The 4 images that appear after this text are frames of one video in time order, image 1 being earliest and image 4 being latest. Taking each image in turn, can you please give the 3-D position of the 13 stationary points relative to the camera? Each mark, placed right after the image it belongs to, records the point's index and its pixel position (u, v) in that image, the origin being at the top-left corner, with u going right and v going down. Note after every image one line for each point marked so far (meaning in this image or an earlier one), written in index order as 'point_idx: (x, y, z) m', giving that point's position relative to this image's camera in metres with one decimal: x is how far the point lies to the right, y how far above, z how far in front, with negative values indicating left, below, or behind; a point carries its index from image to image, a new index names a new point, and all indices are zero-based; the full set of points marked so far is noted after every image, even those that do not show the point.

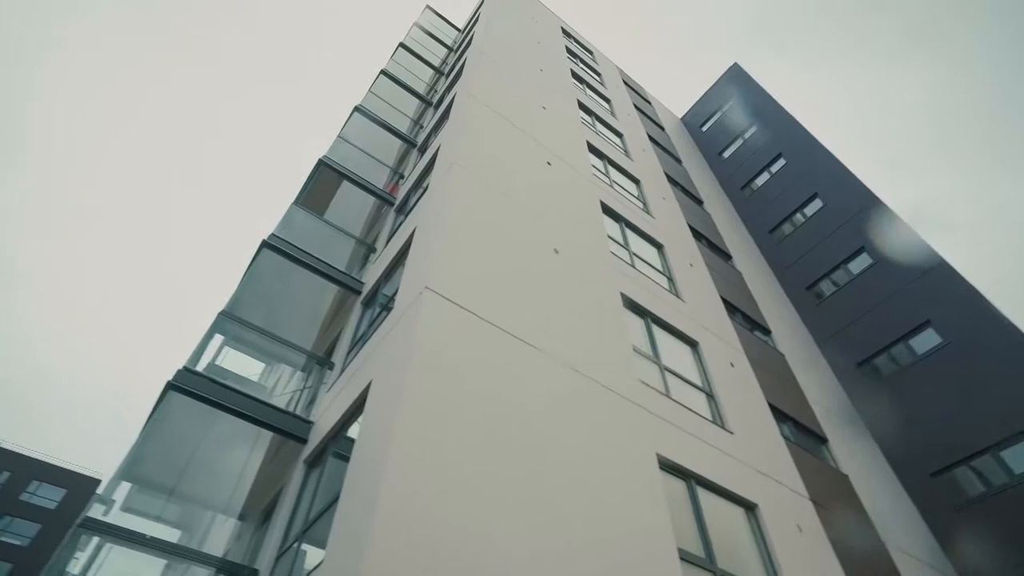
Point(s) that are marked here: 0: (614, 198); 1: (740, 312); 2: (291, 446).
0: (+2.1, +1.8, +11.4) m
1: (+5.4, -0.6, +13.0) m
2: (-2.7, -1.9, +6.8) m
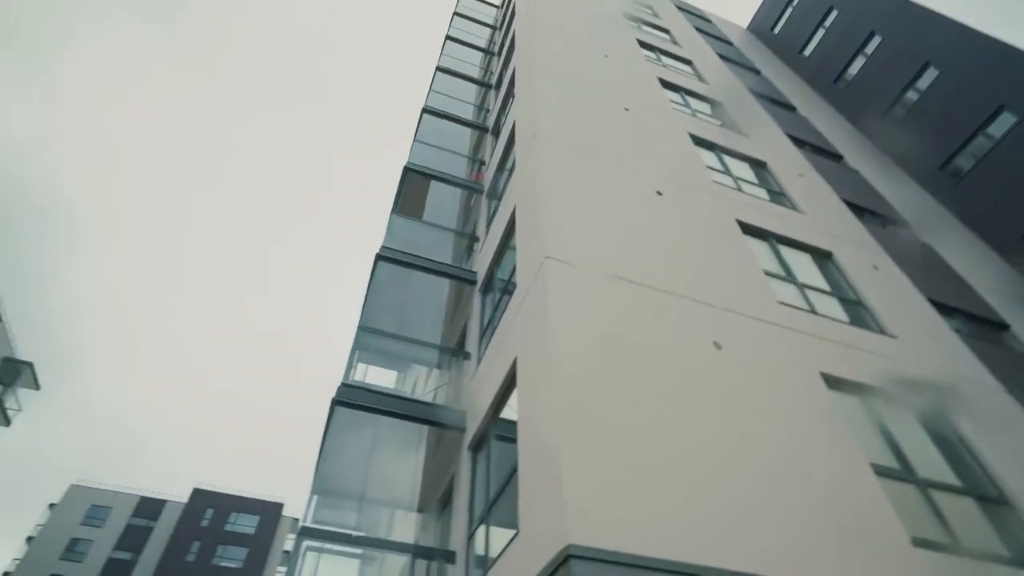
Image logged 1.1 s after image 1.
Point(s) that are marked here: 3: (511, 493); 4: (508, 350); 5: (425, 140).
0: (+3.7, +3.1, +10.8) m
1: (+7.6, +1.6, +11.9) m
2: (-0.8, -1.9, +7.2) m
3: (0.0, -1.9, +5.1) m
4: (0.0, -0.6, +6.0) m
5: (-1.9, +3.3, +12.4) m
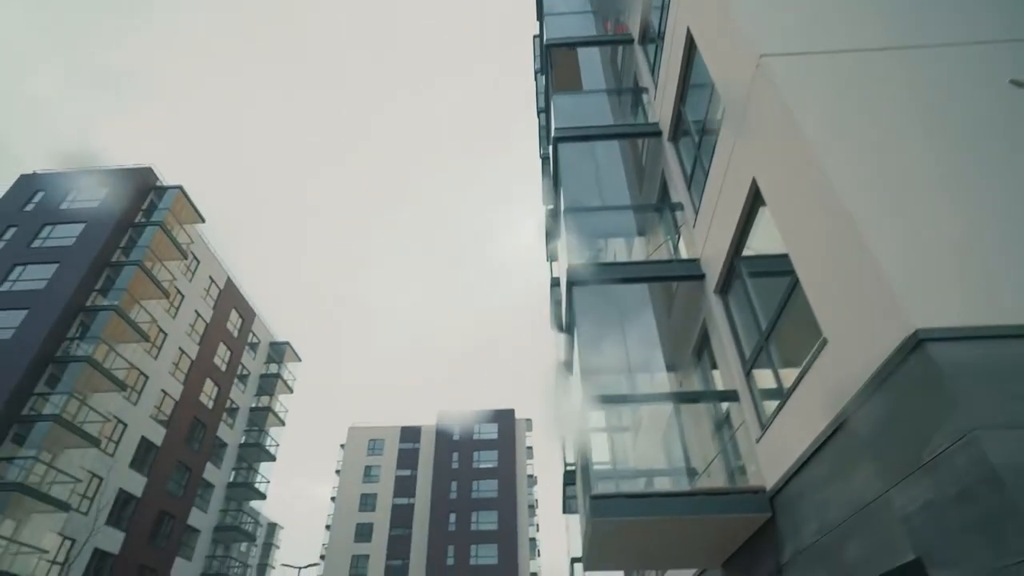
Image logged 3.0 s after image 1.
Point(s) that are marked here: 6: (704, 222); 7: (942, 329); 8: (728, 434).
0: (+5.6, +6.6, +8.4) m
1: (+10.0, +6.5, +8.4) m
2: (+2.2, 0.0, +7.0) m
3: (+2.4, -0.2, +4.8) m
4: (+2.2, +1.1, +5.5) m
5: (+0.8, +5.7, +11.5) m
6: (+2.3, +0.8, +6.8) m
7: (+2.3, -0.2, +3.0) m
8: (+2.3, -1.6, +6.0) m
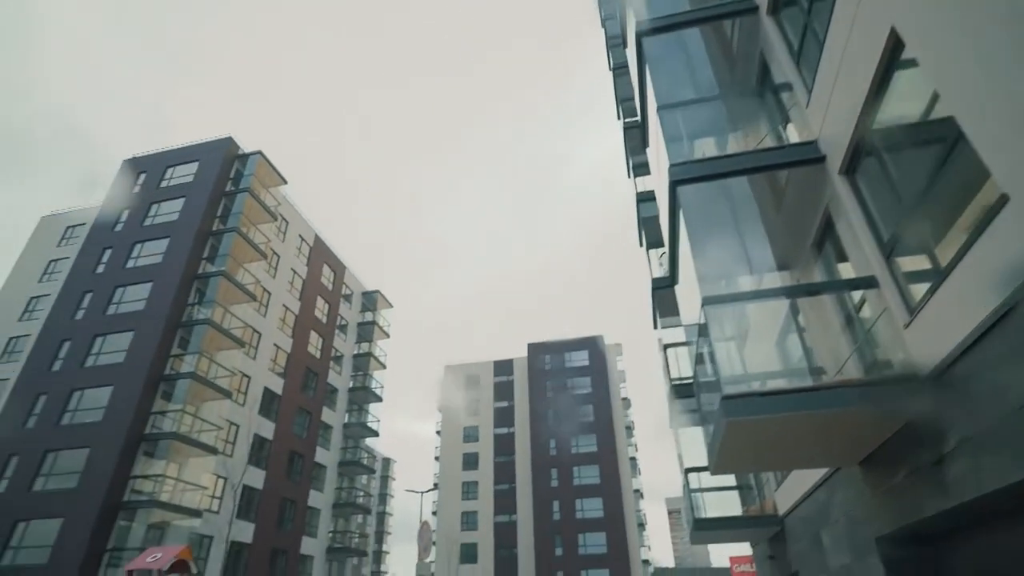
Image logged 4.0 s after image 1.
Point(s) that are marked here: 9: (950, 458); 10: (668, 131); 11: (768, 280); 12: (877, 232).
0: (+6.1, +8.3, +6.5) m
1: (+10.5, +8.6, +6.0) m
2: (+3.3, +1.3, +6.4) m
3: (+3.3, +0.8, +4.2) m
4: (+3.0, +2.2, +4.8) m
5: (+1.9, +7.3, +10.4) m
6: (+3.3, +2.0, +6.0) m
7: (+3.0, +0.6, +2.5) m
8: (+3.5, -0.4, +5.5) m
9: (+3.4, -1.3, +4.4) m
10: (+1.9, +2.0, +7.3) m
11: (+2.9, +0.1, +6.2) m
12: (+3.4, +0.5, +5.3) m
